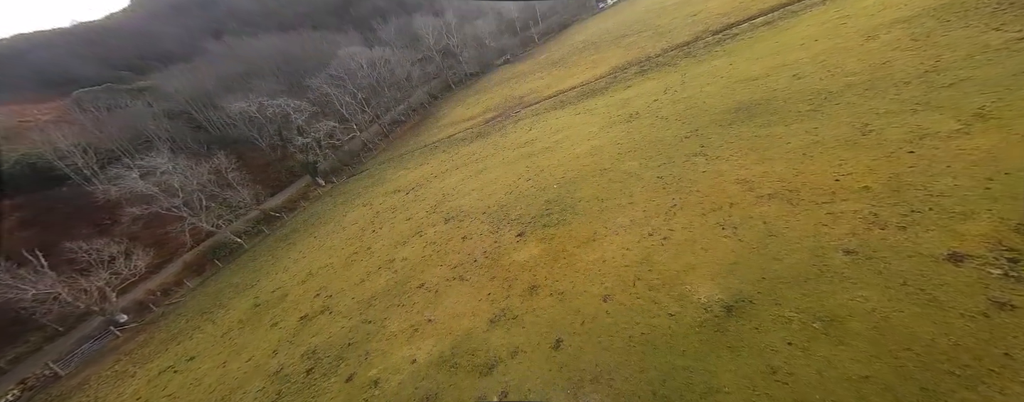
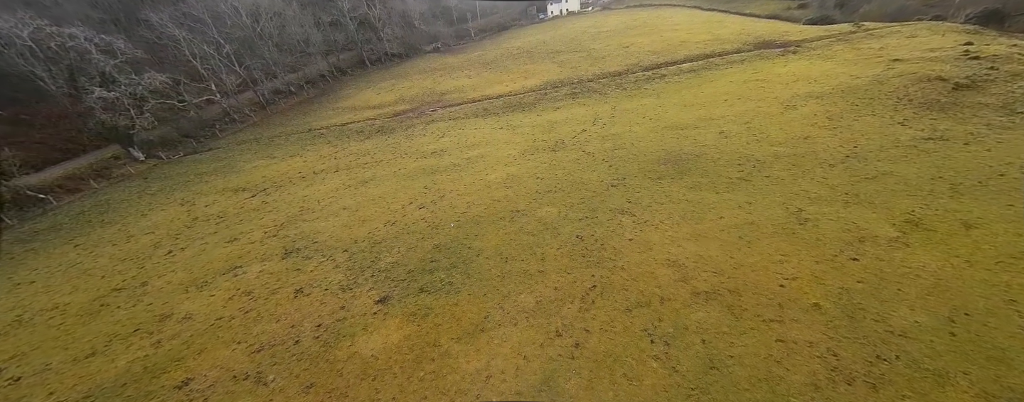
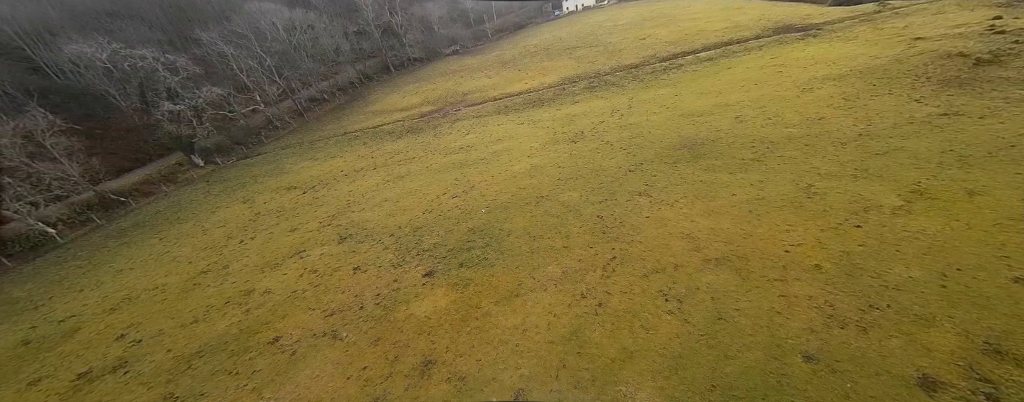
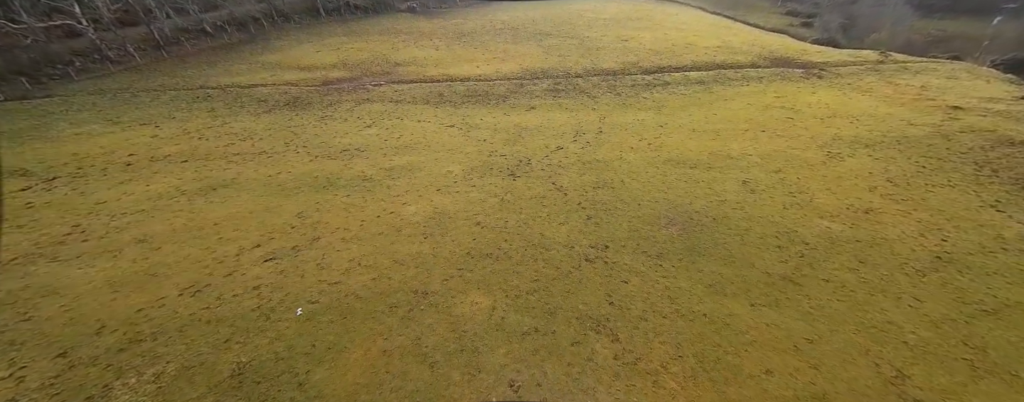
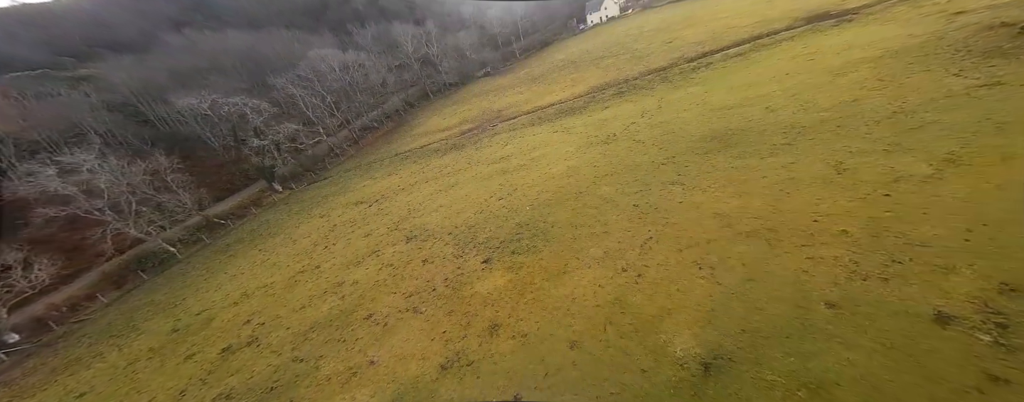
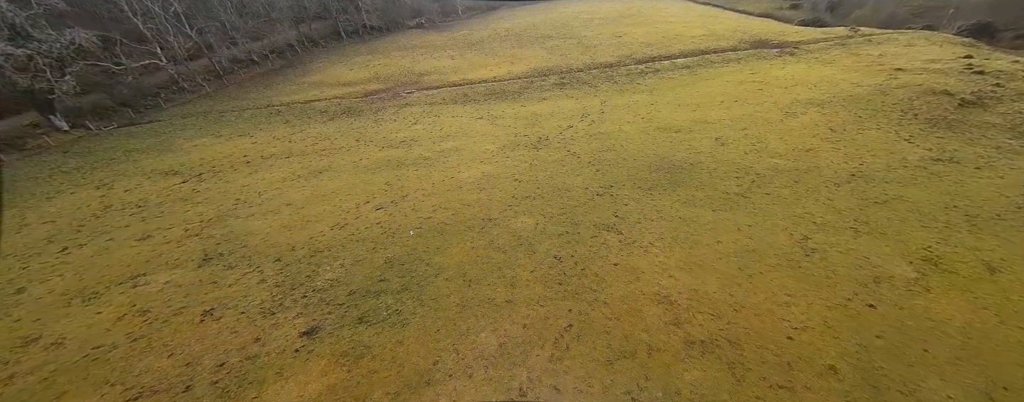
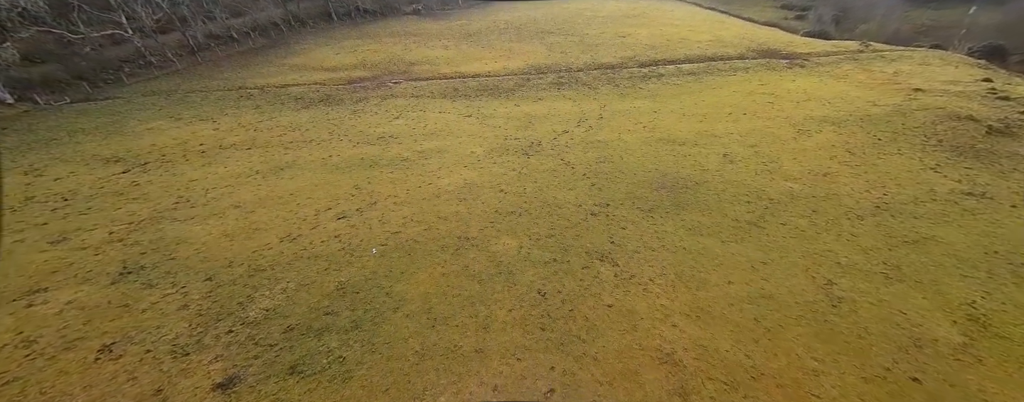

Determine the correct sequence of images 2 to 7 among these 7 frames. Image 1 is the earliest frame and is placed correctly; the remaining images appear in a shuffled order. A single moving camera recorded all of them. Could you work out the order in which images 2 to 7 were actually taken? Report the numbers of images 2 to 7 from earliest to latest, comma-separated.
5, 3, 2, 6, 7, 4
